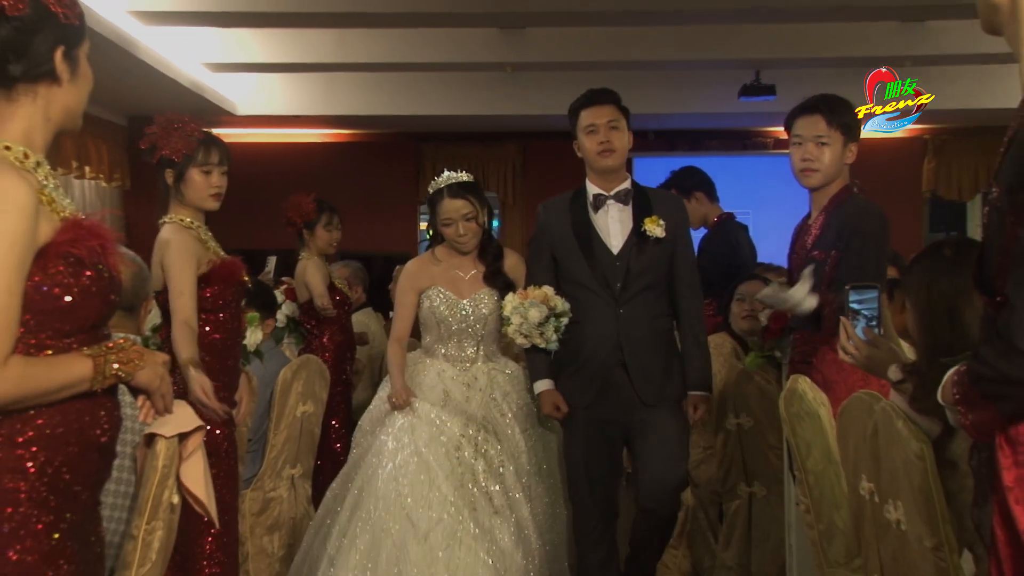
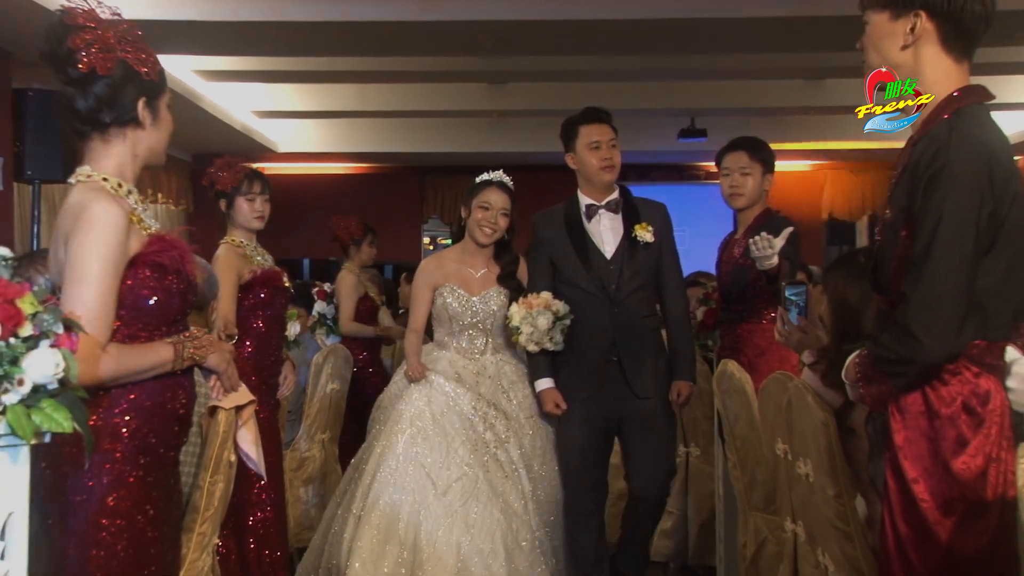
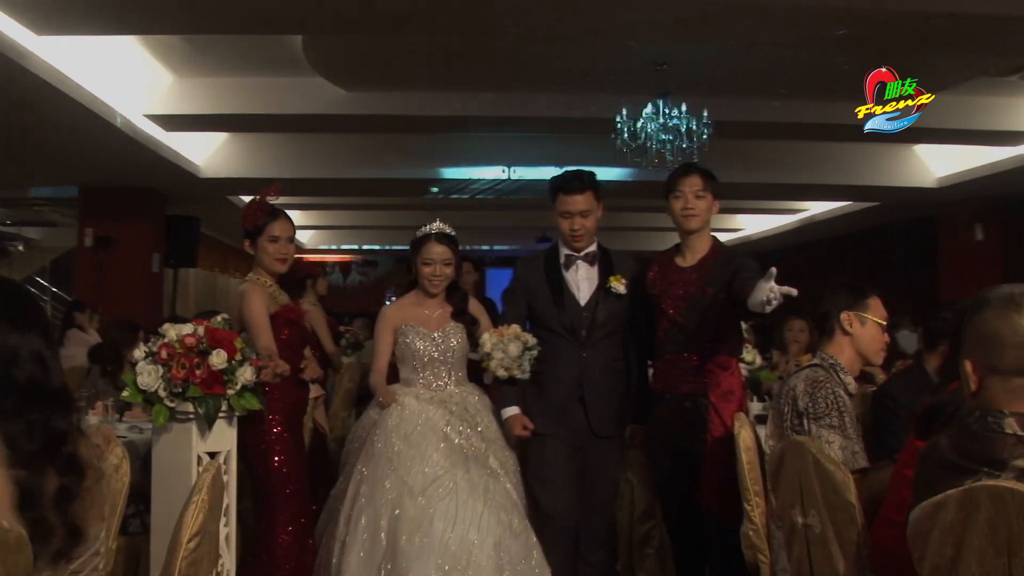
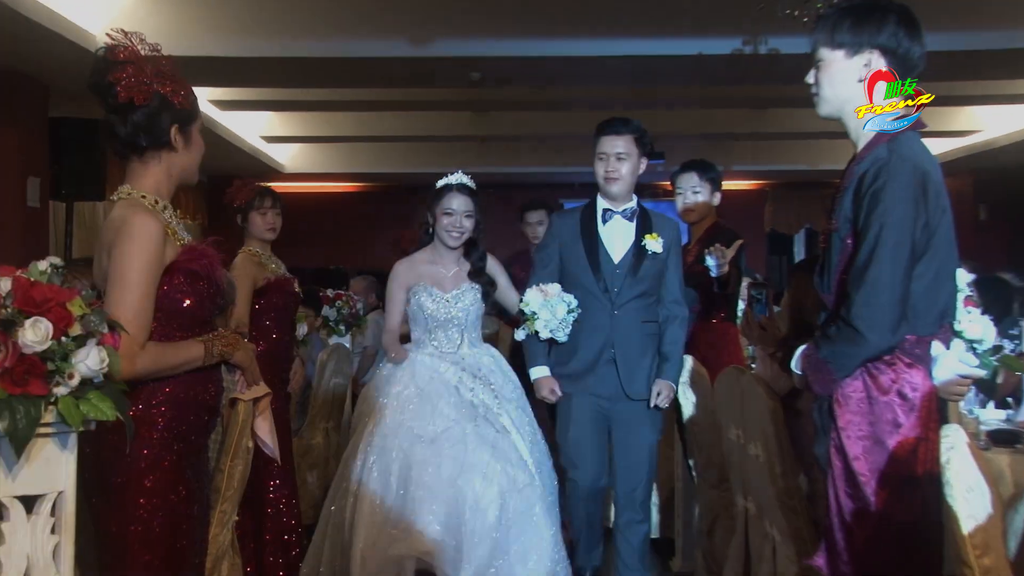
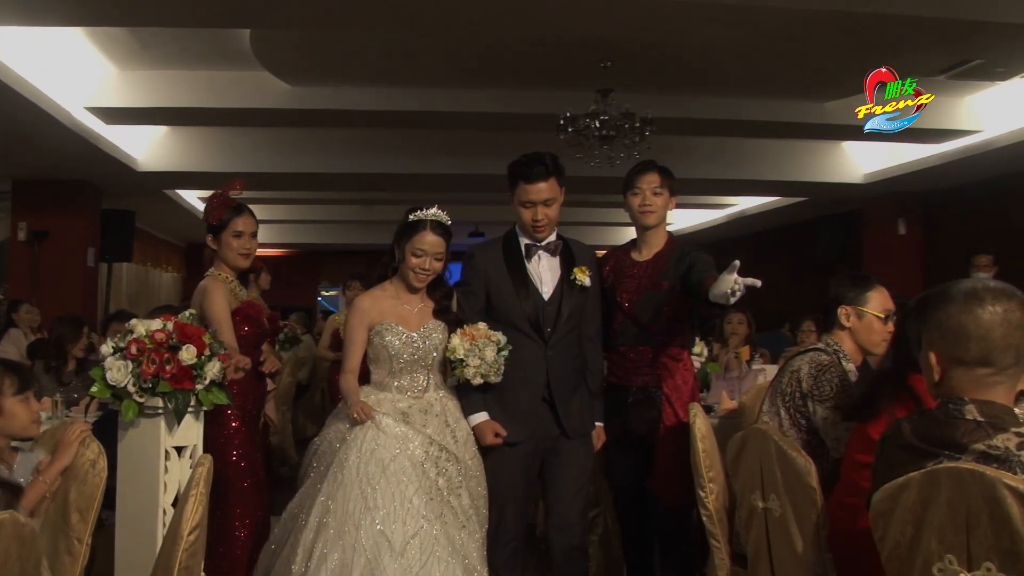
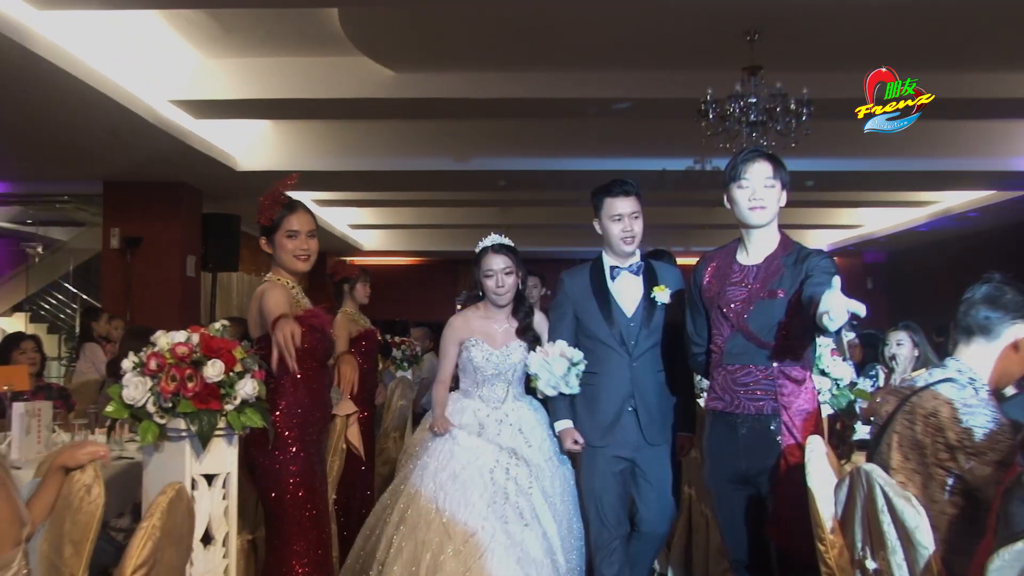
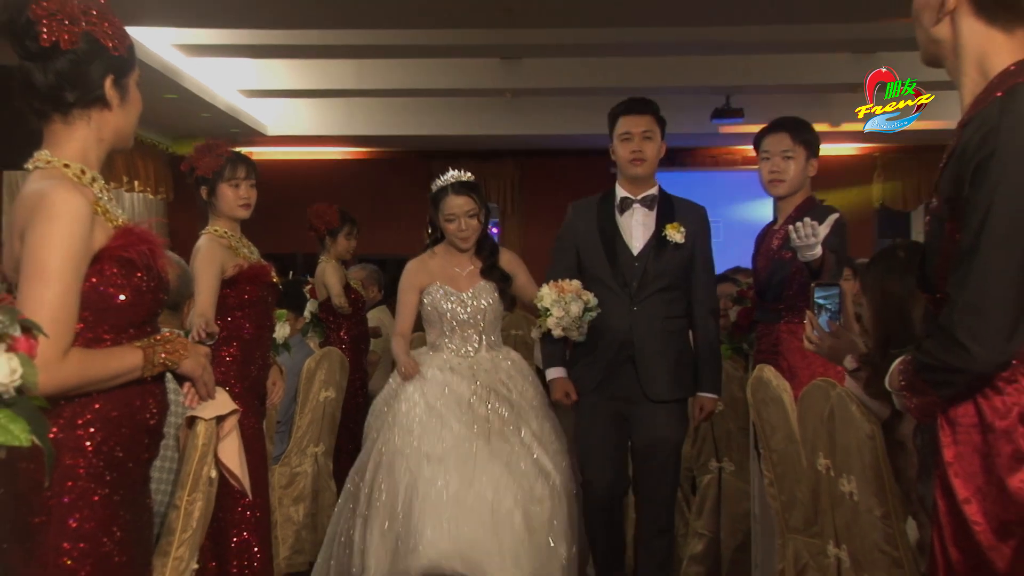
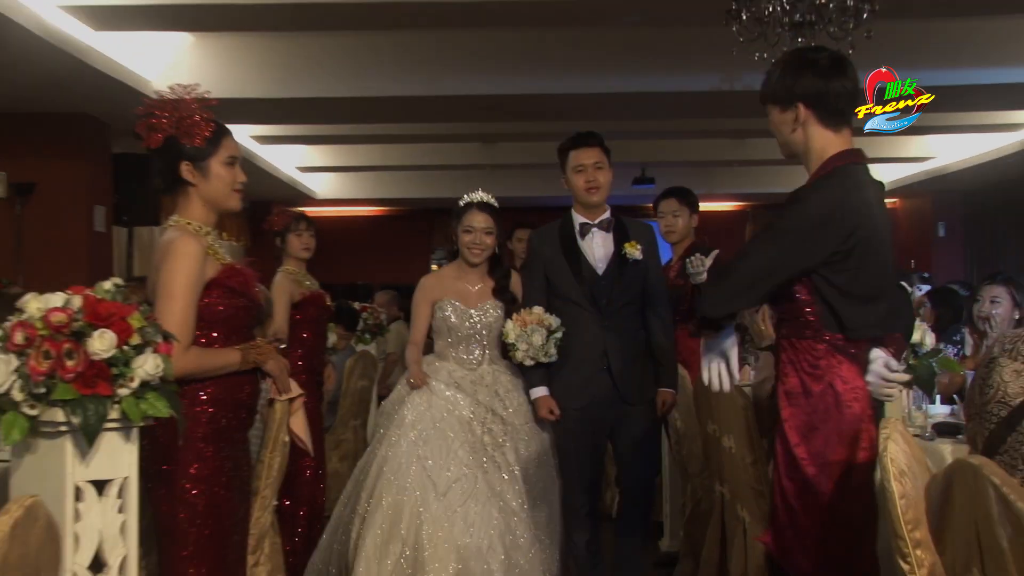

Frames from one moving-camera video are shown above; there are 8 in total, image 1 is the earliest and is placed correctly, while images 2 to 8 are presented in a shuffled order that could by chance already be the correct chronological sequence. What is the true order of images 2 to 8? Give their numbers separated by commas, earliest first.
7, 2, 4, 8, 6, 3, 5
